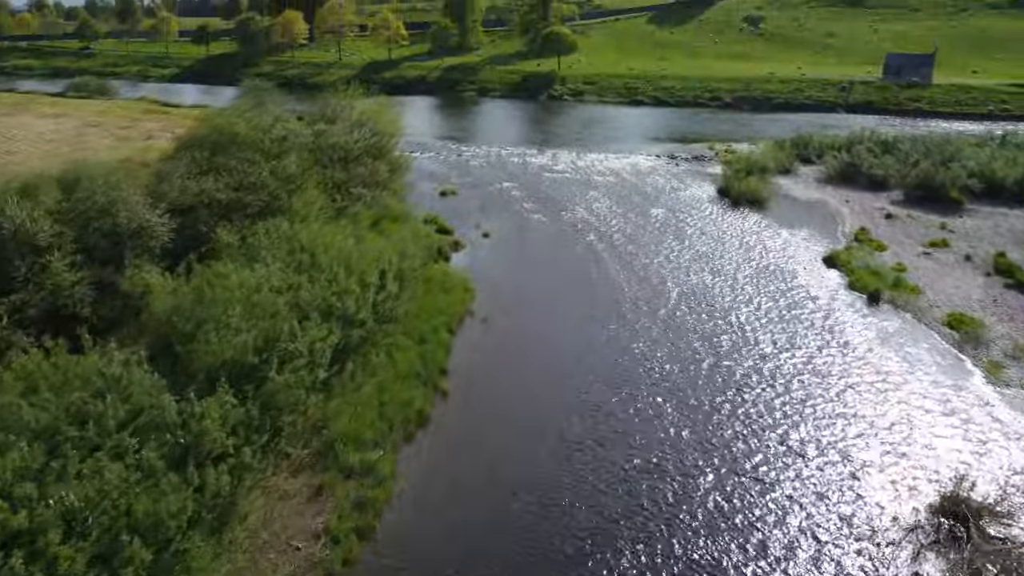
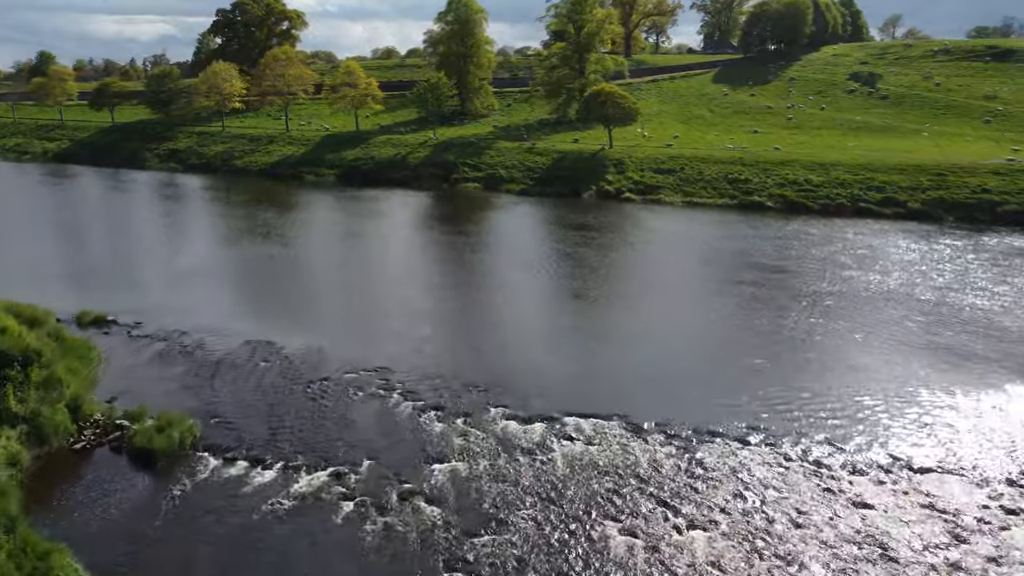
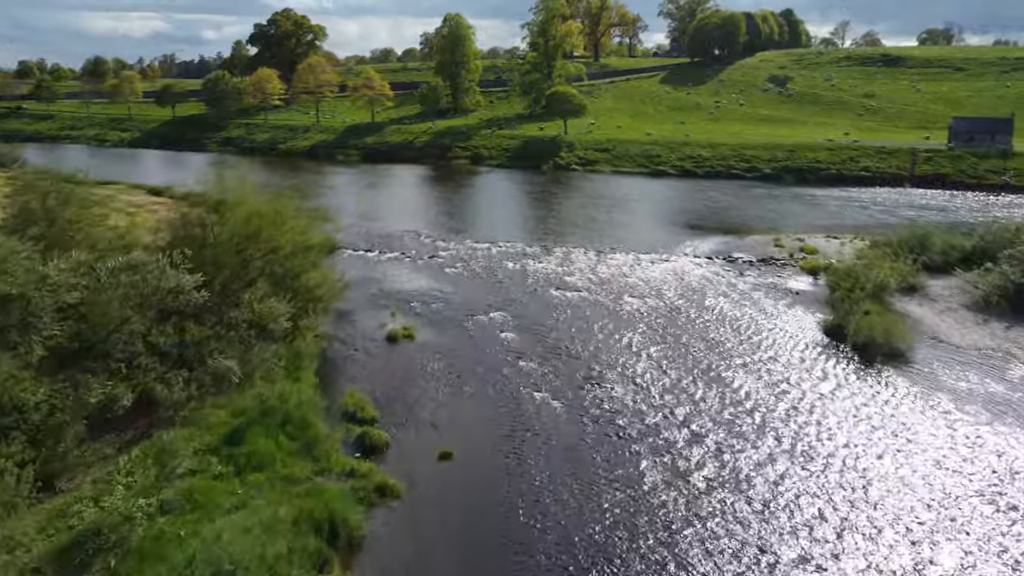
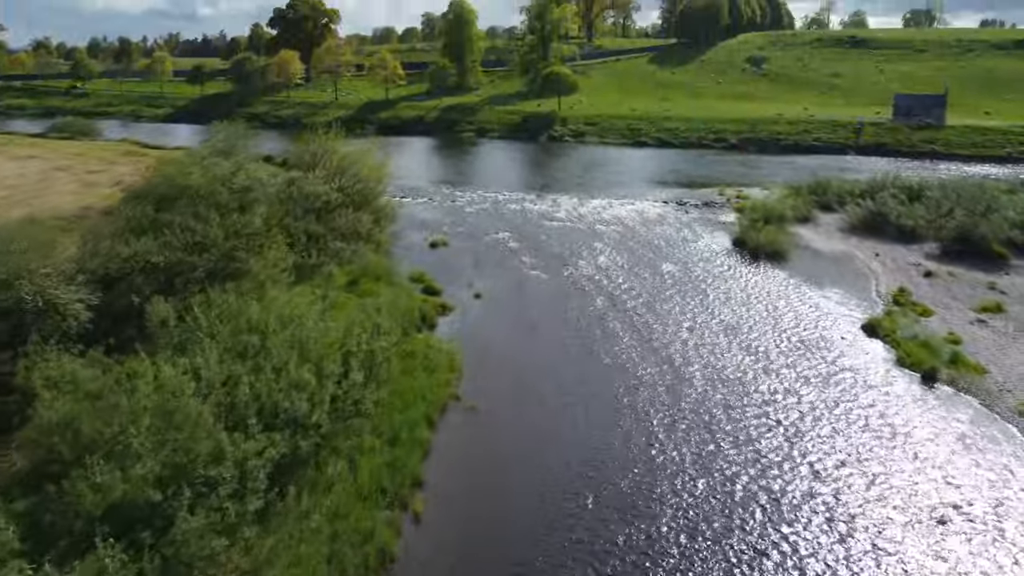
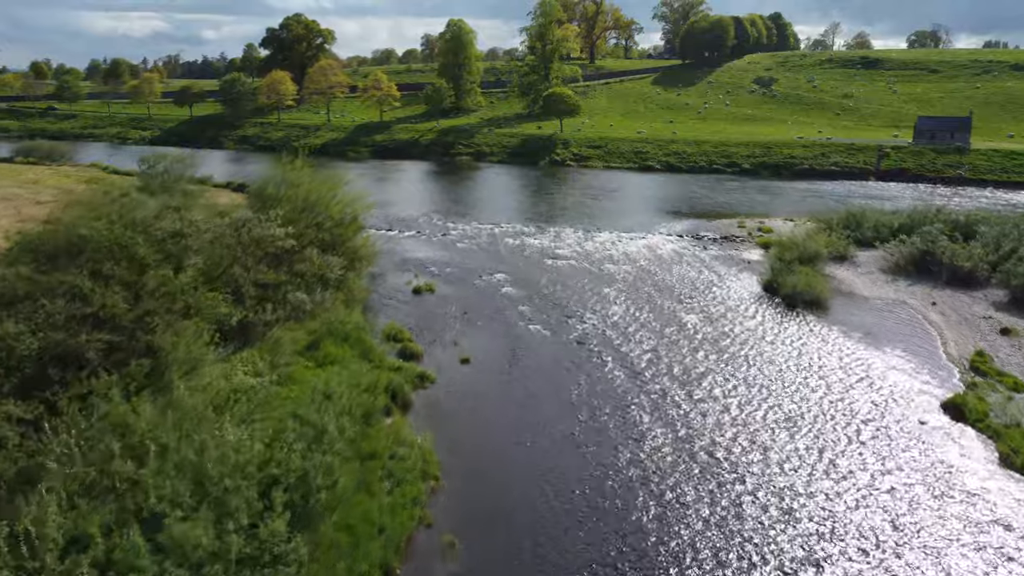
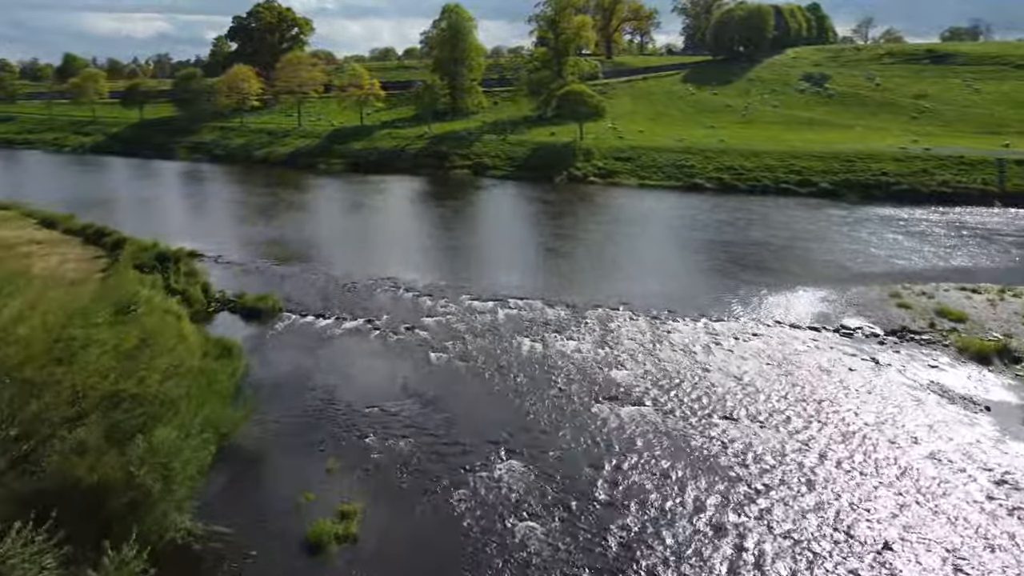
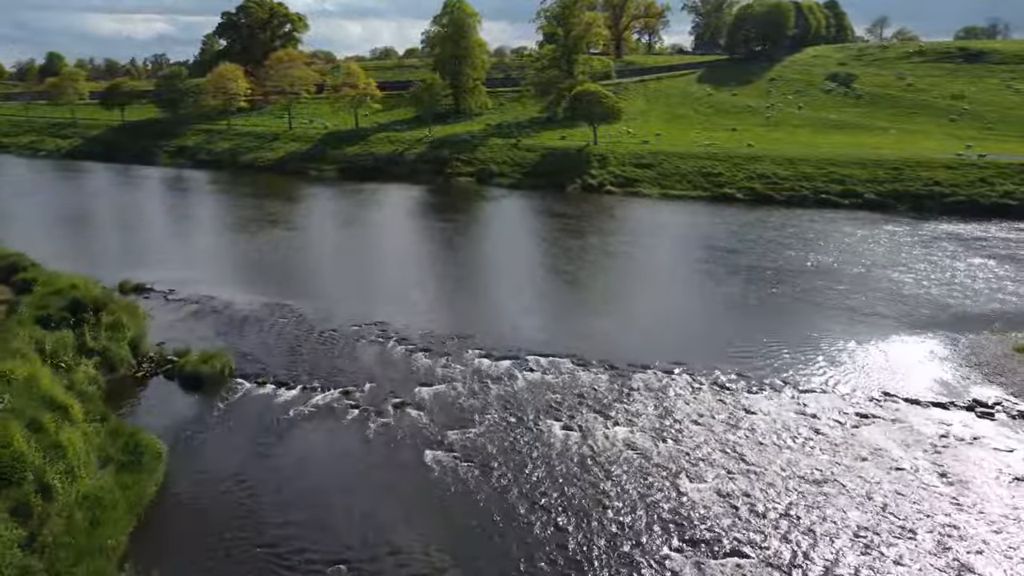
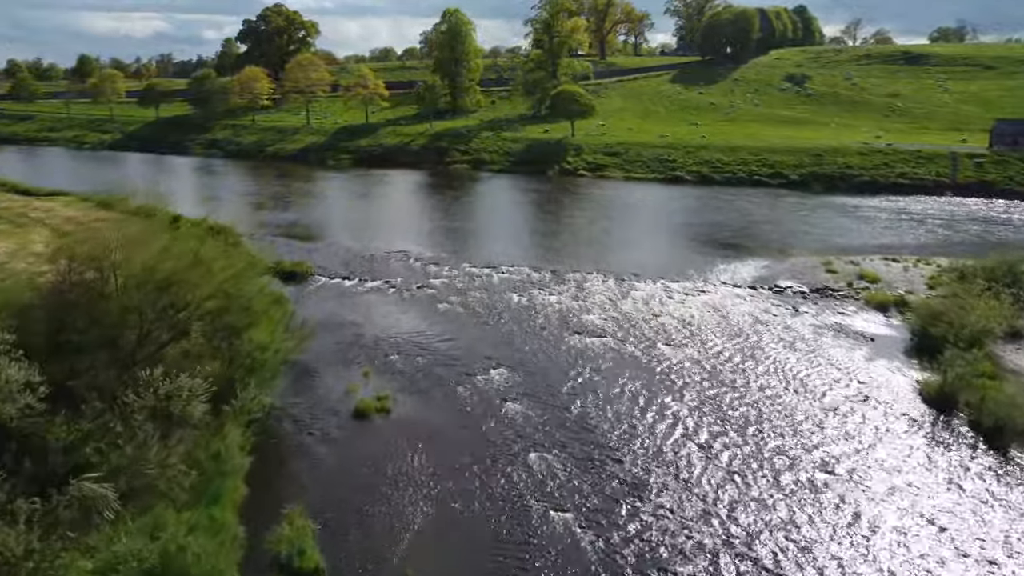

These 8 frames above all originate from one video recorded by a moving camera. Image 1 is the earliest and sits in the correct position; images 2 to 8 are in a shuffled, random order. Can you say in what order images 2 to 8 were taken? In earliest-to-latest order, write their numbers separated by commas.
4, 5, 3, 8, 6, 7, 2
